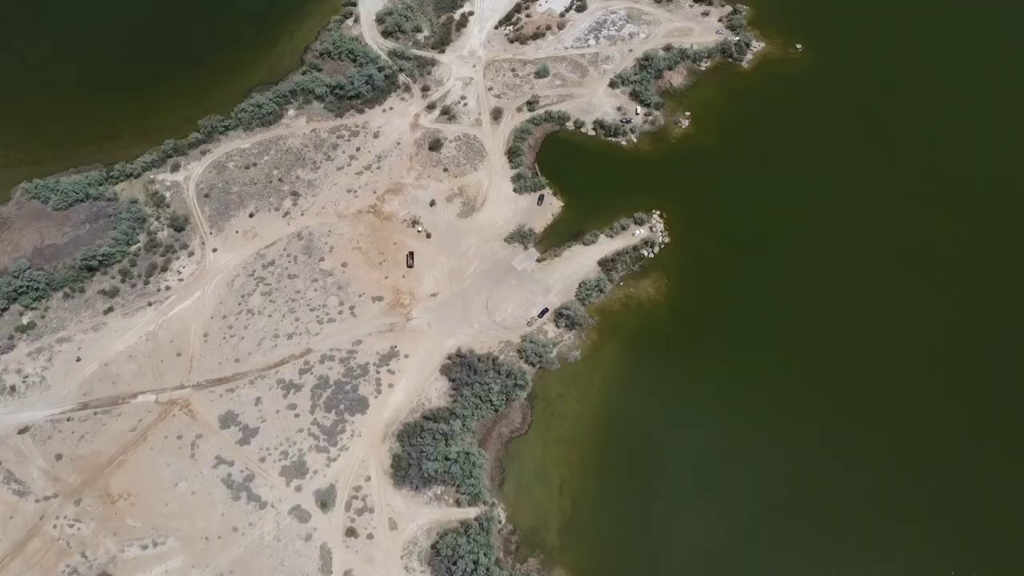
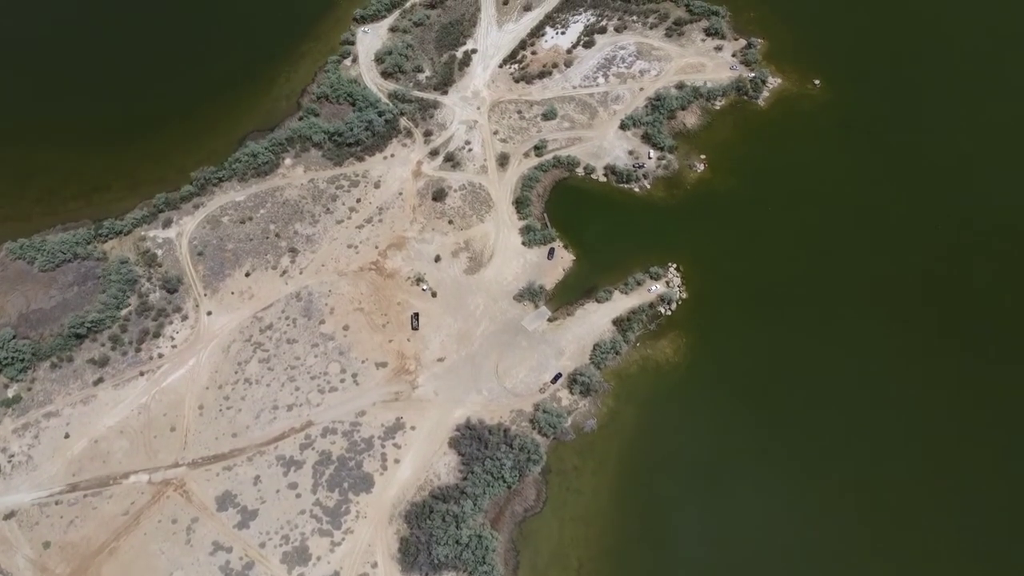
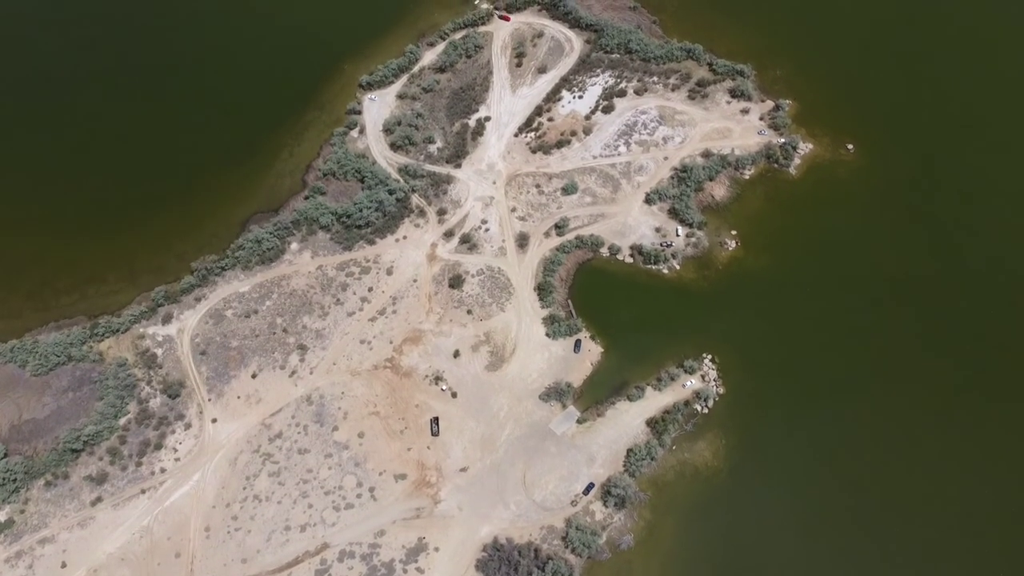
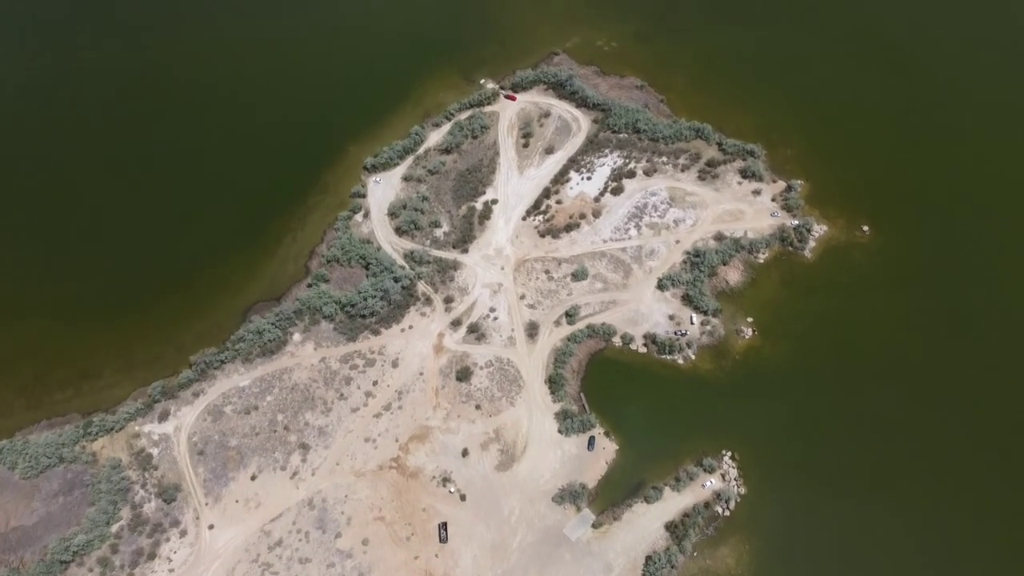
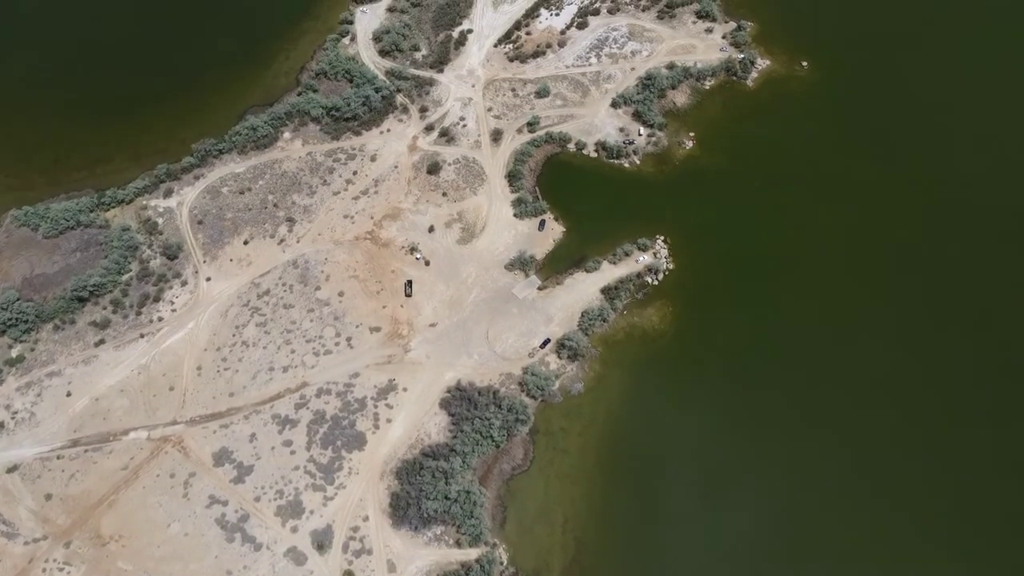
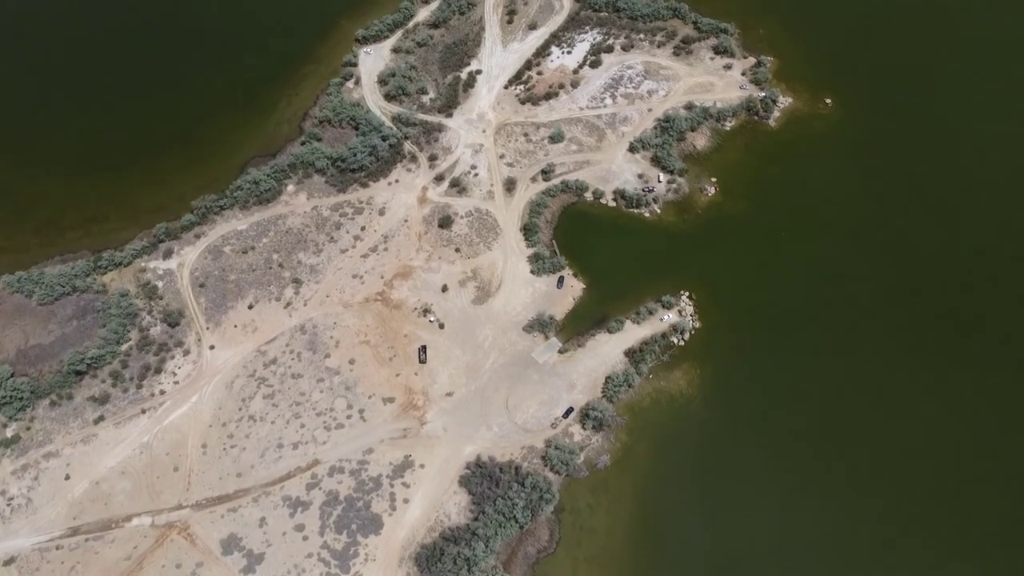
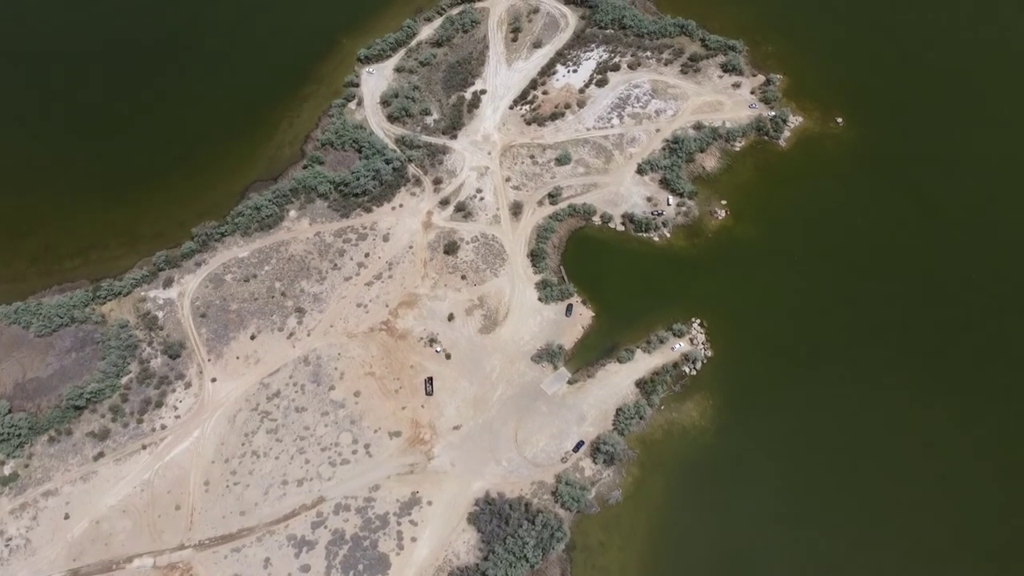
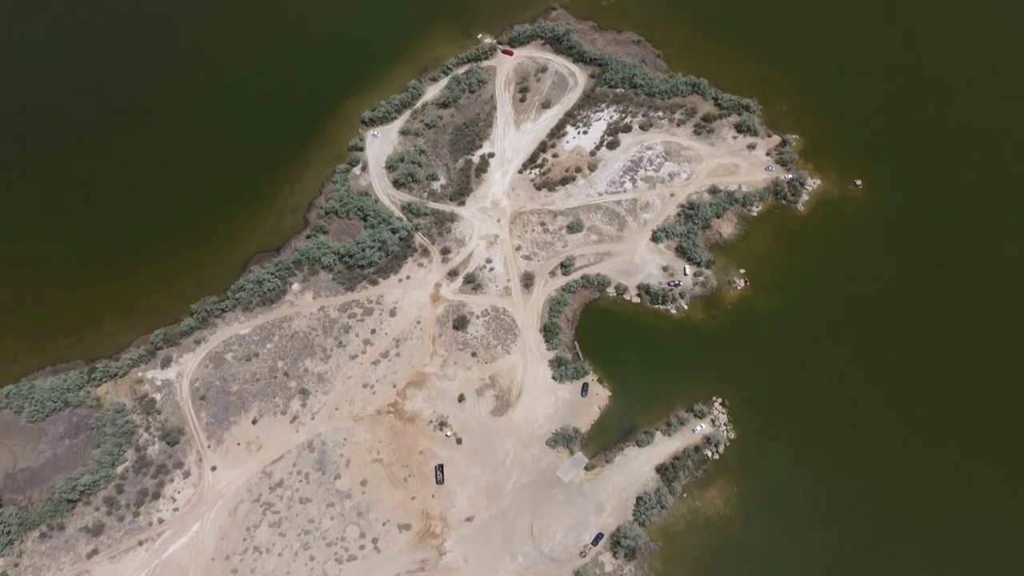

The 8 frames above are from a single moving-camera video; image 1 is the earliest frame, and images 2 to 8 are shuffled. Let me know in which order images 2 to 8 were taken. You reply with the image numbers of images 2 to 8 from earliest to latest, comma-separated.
5, 2, 6, 7, 3, 8, 4
